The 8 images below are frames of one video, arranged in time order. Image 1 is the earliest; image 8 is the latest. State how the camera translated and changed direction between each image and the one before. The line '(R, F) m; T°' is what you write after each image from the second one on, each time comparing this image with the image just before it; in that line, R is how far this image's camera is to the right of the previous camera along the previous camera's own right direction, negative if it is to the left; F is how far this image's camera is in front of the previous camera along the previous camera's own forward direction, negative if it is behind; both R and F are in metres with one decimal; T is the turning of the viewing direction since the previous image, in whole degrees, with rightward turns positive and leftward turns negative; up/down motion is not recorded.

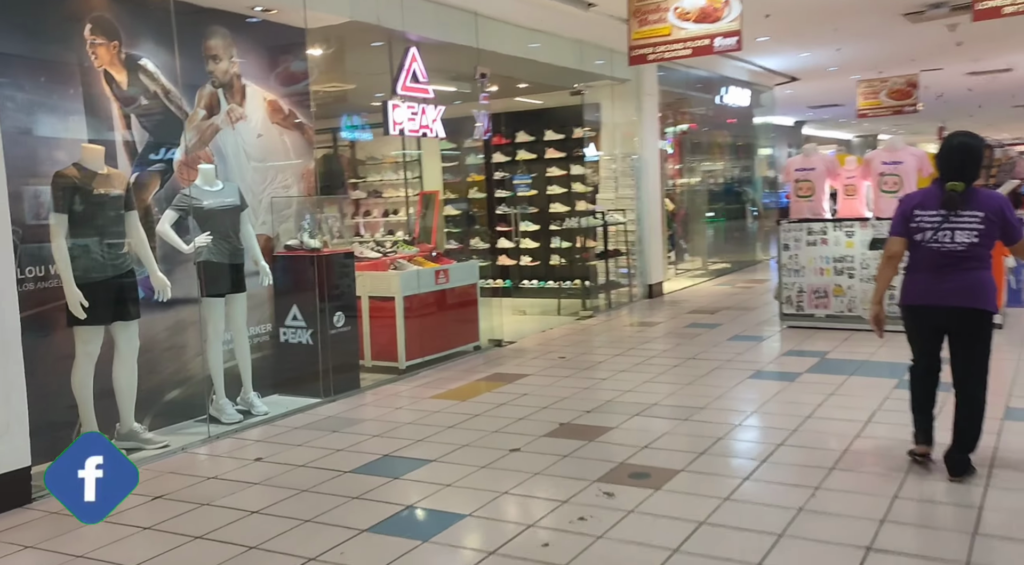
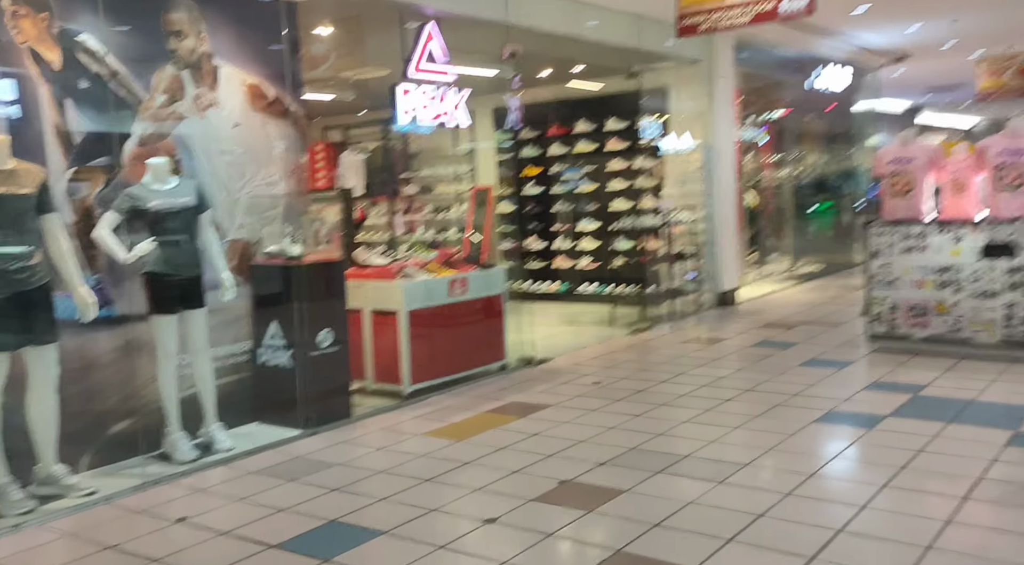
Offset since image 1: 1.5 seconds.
(+0.5, +1.1) m; -6°
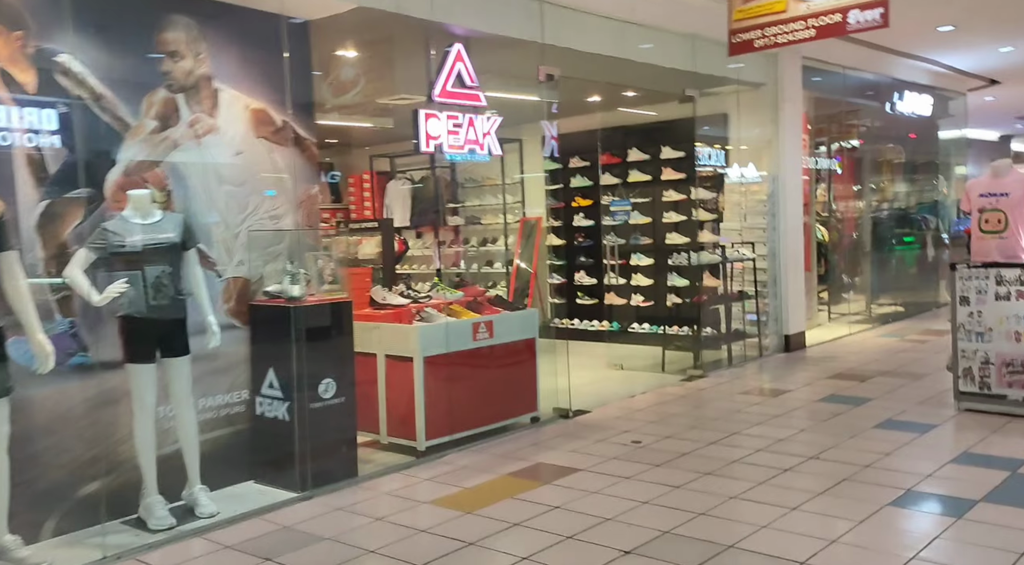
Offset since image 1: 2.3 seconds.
(+0.3, +0.7) m; -4°
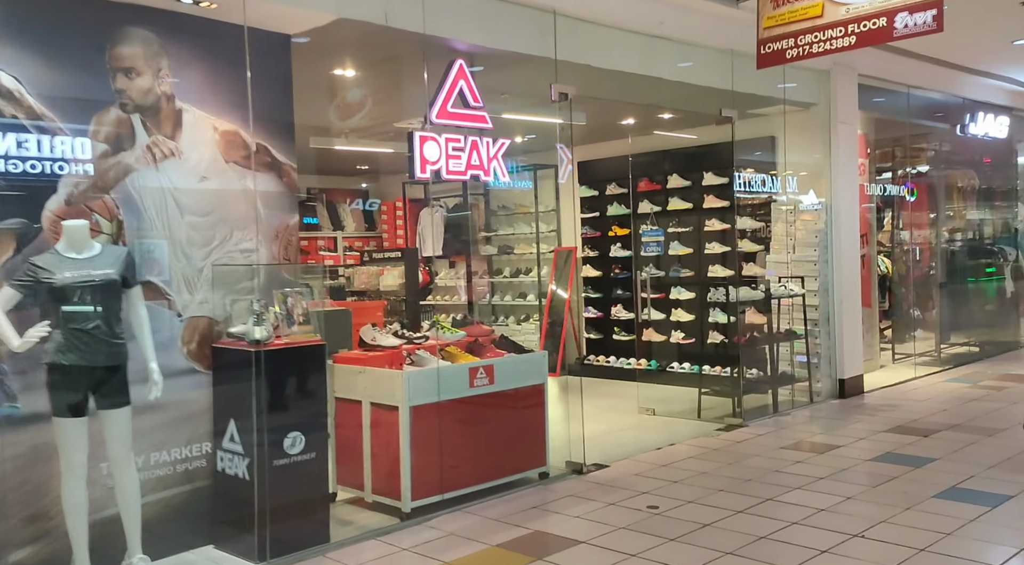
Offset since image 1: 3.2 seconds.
(+0.4, +0.6) m; -4°
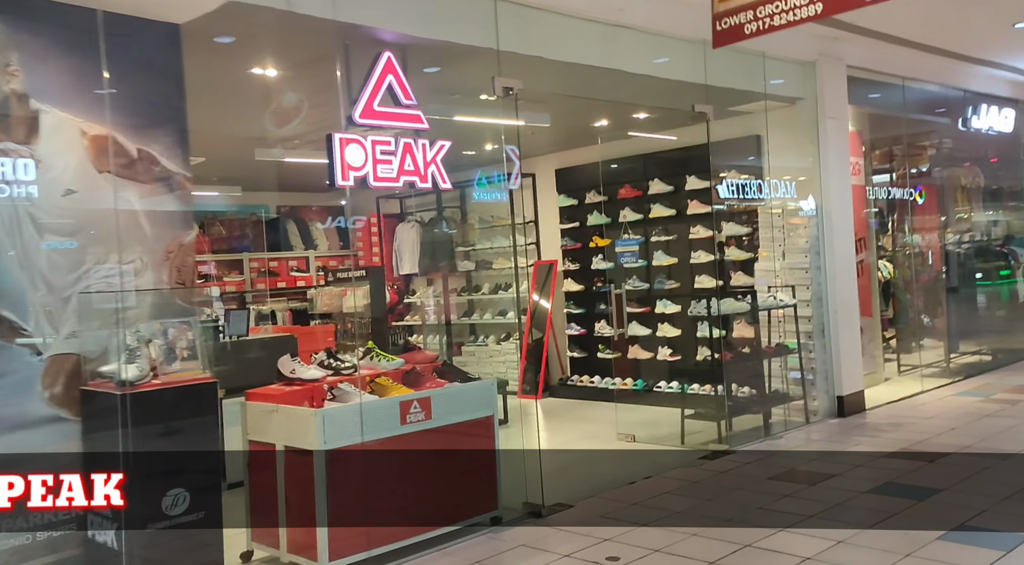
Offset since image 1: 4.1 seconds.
(+0.4, +0.7) m; -1°
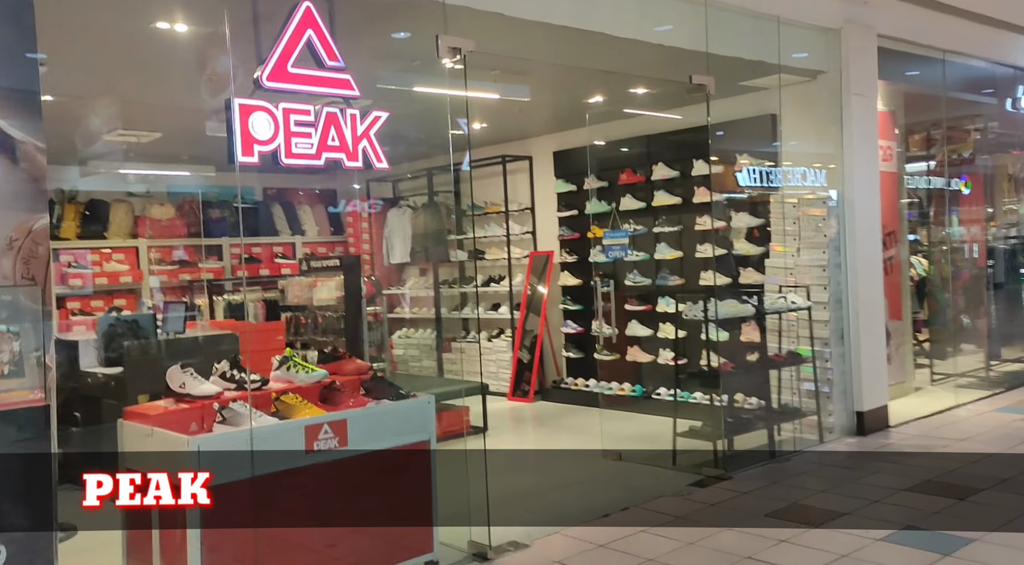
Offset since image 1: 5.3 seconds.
(+0.4, +0.9) m; -2°
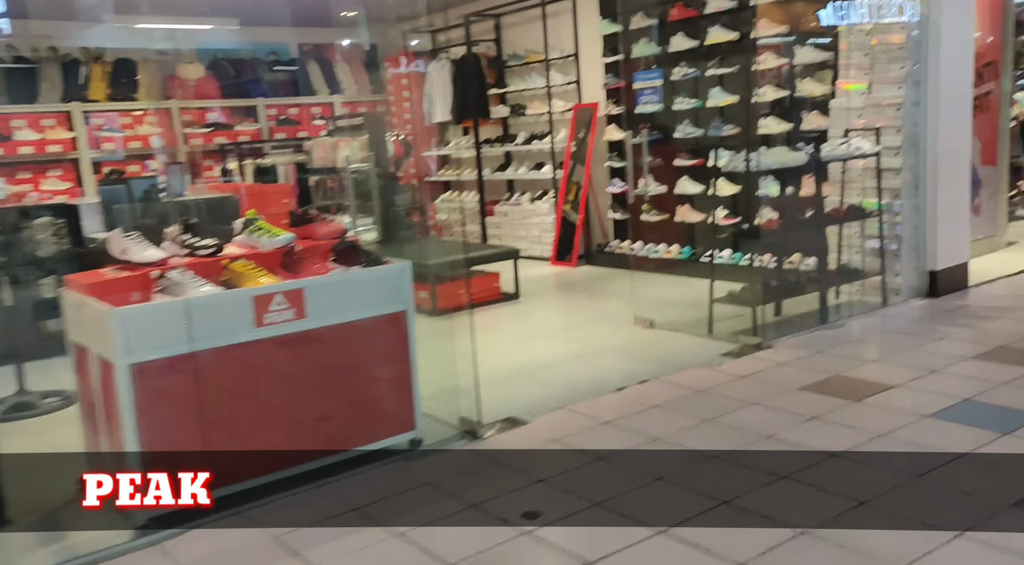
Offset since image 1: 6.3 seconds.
(+0.4, +0.6) m; -6°
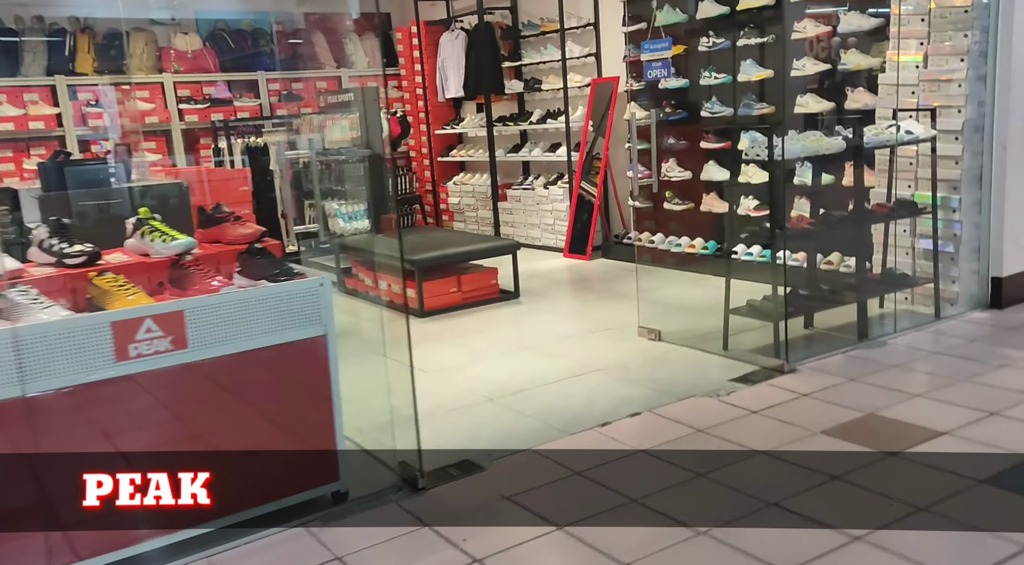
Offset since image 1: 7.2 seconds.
(+0.4, +0.8) m; -3°
